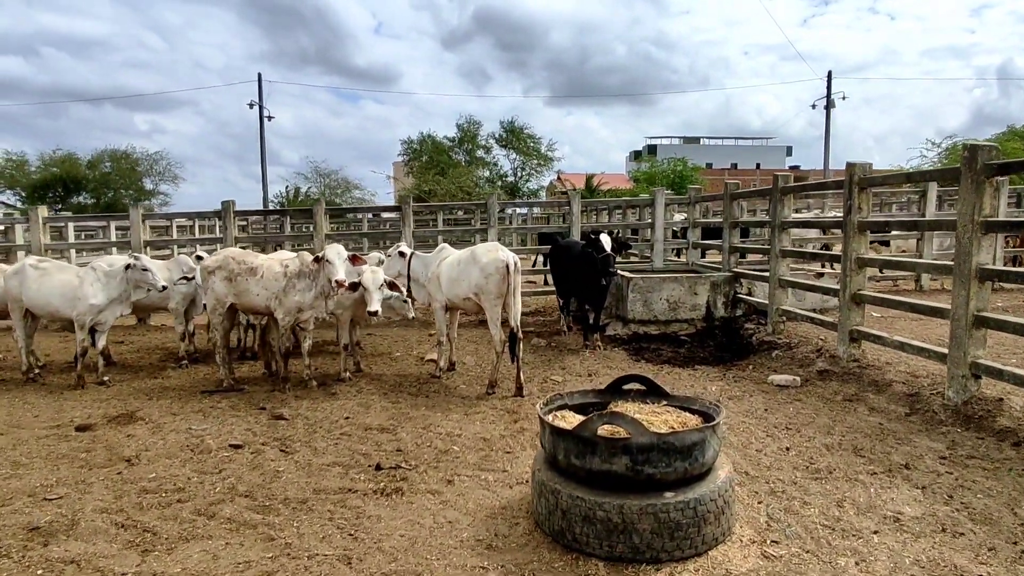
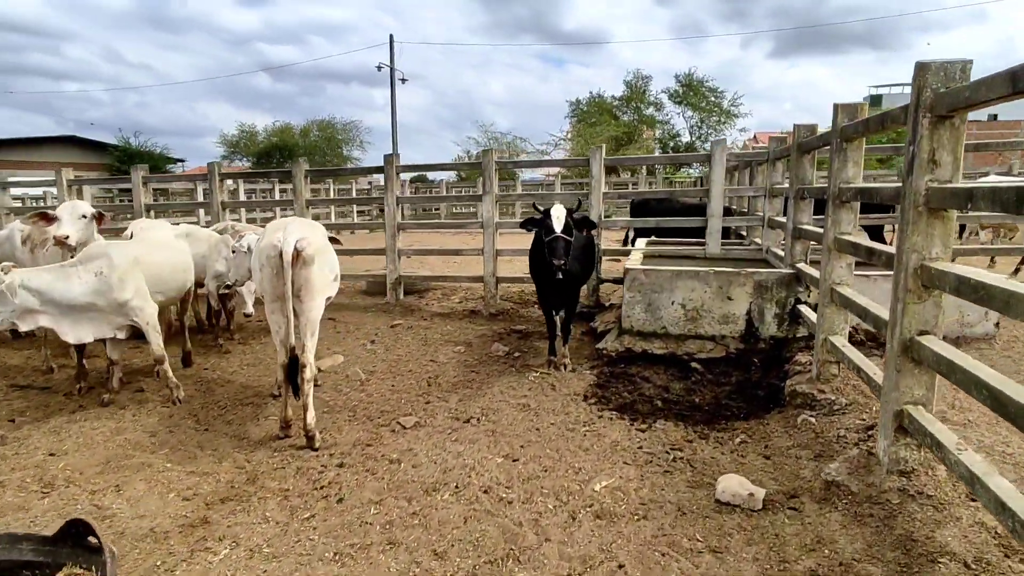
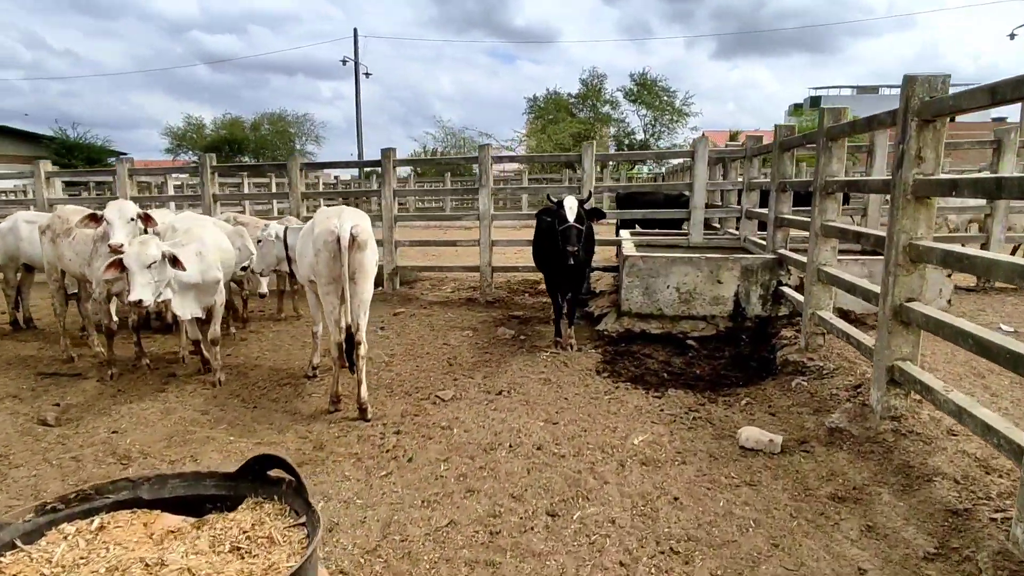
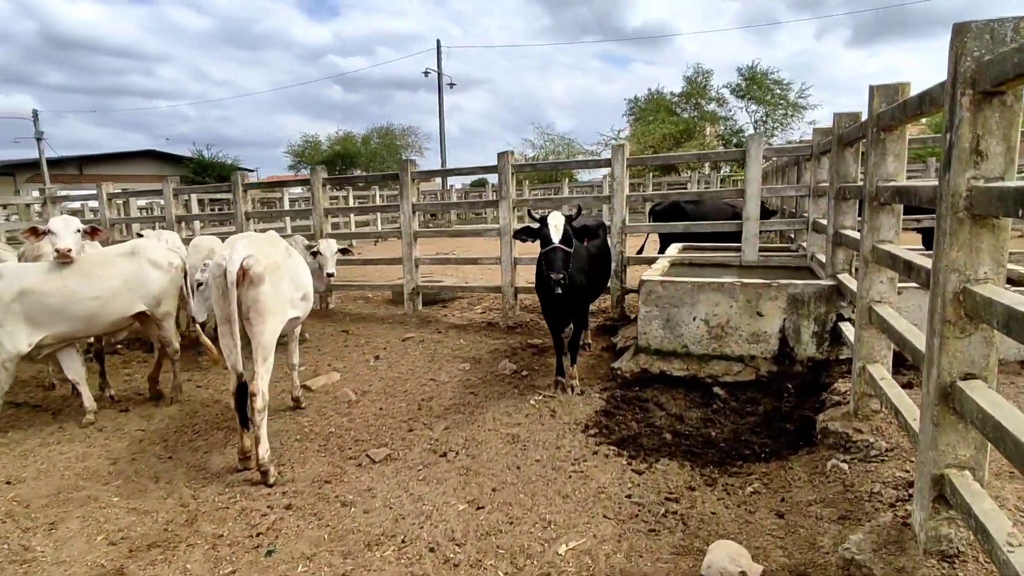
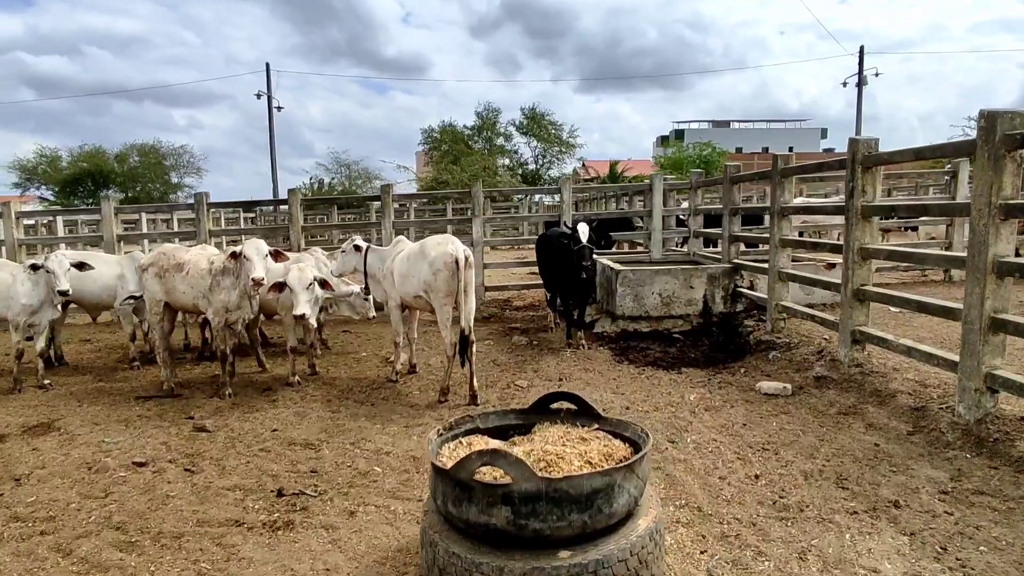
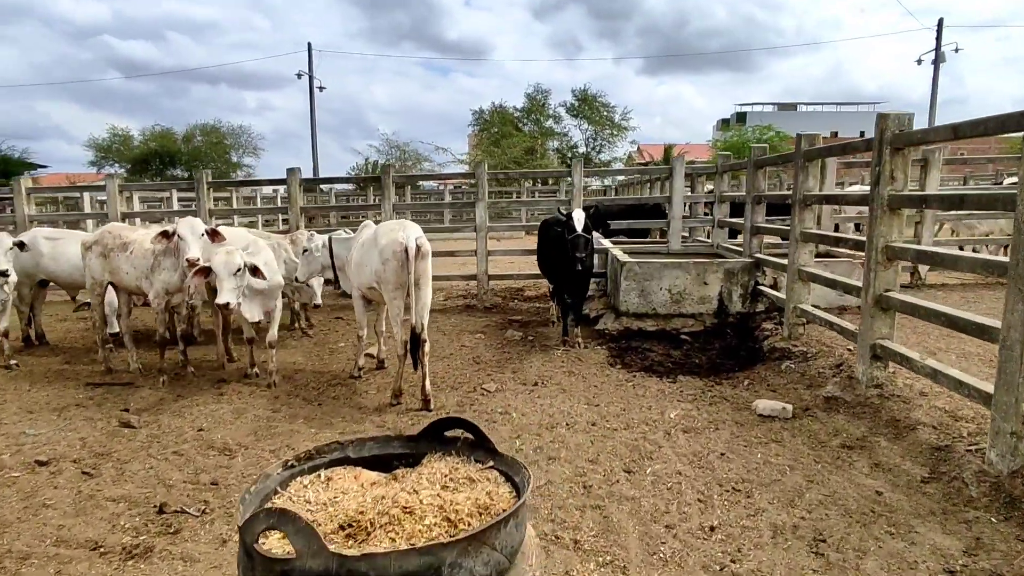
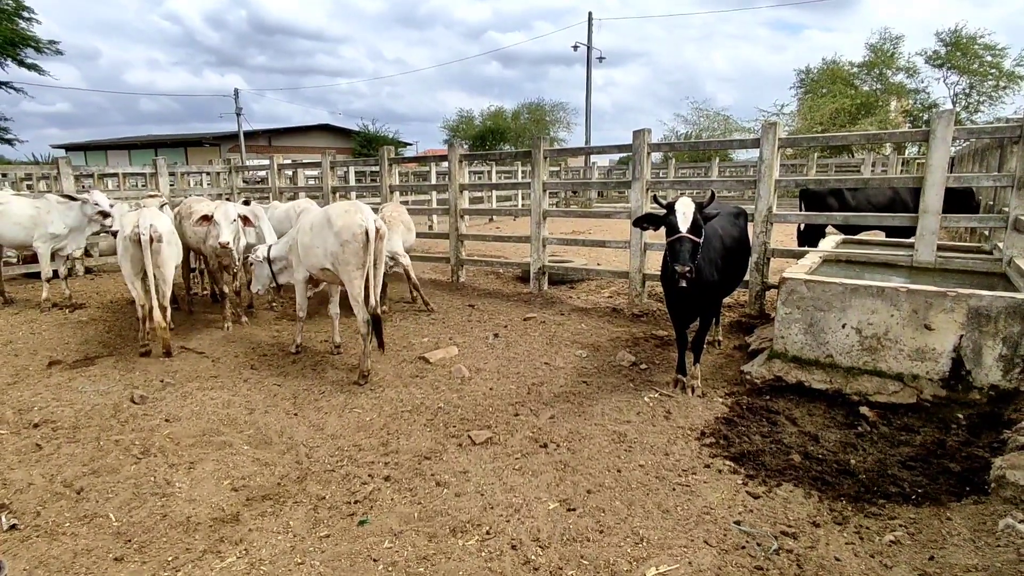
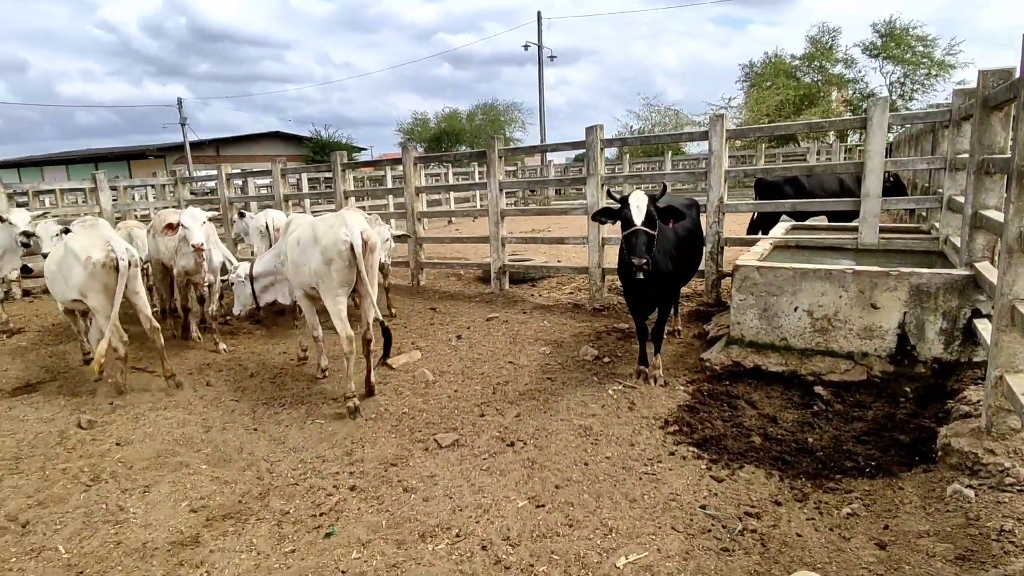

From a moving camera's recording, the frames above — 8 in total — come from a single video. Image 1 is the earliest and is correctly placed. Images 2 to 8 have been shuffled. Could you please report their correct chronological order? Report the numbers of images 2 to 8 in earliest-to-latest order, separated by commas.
5, 6, 3, 2, 4, 8, 7
